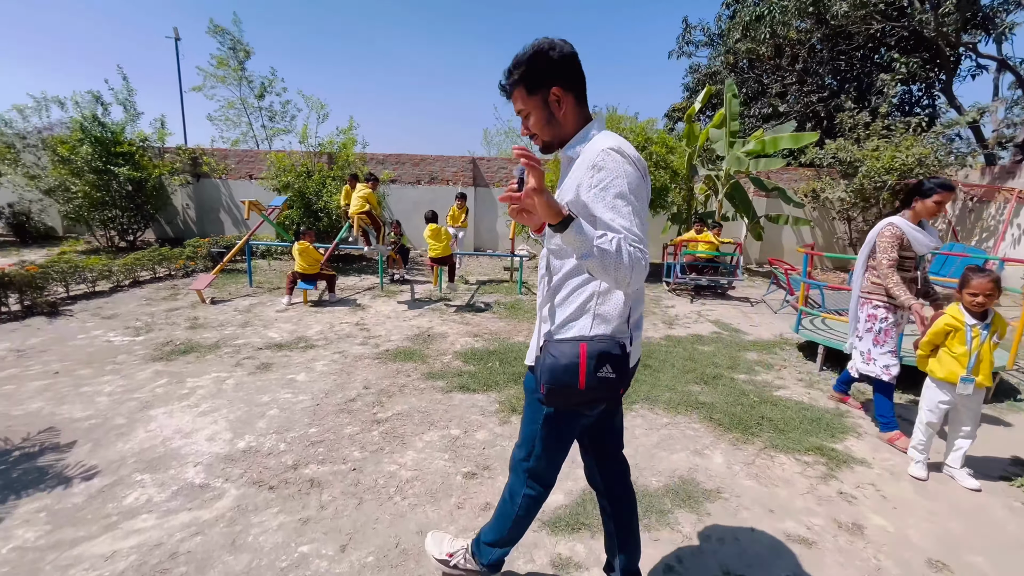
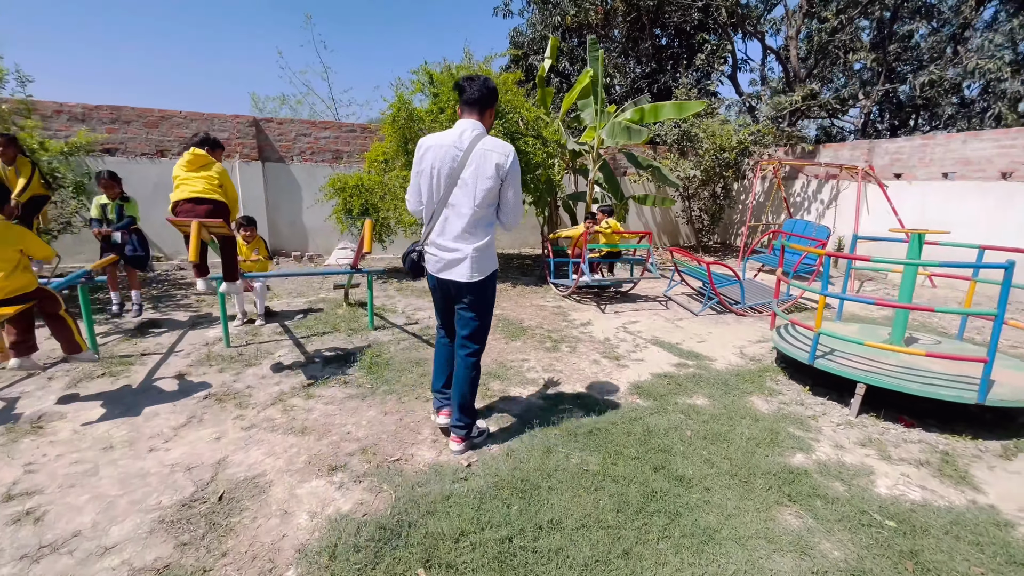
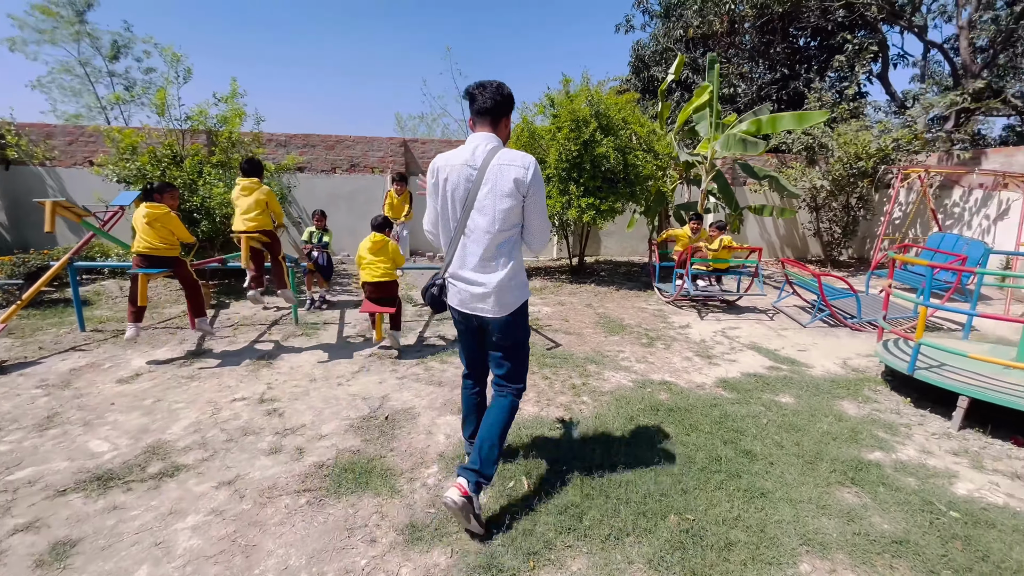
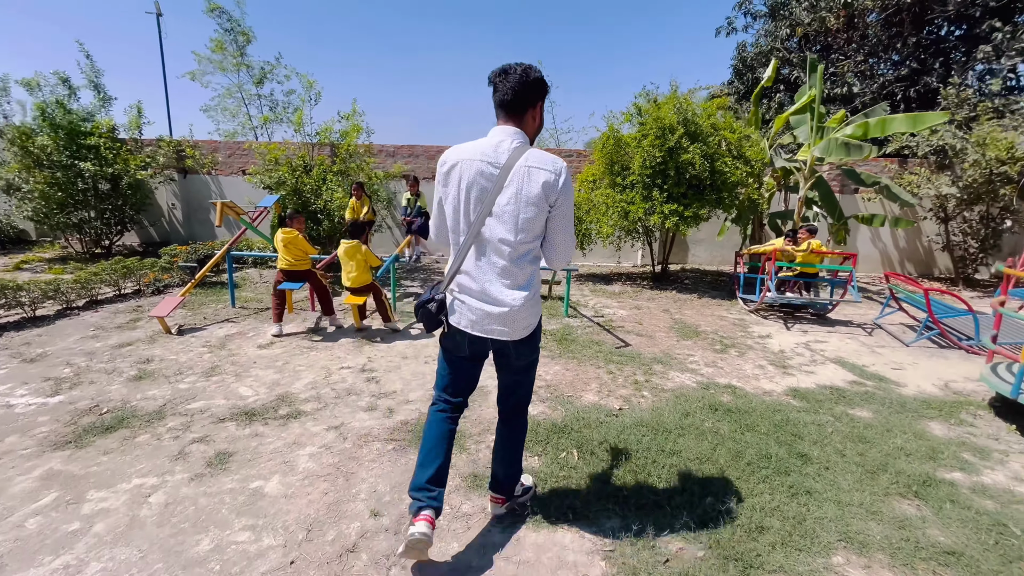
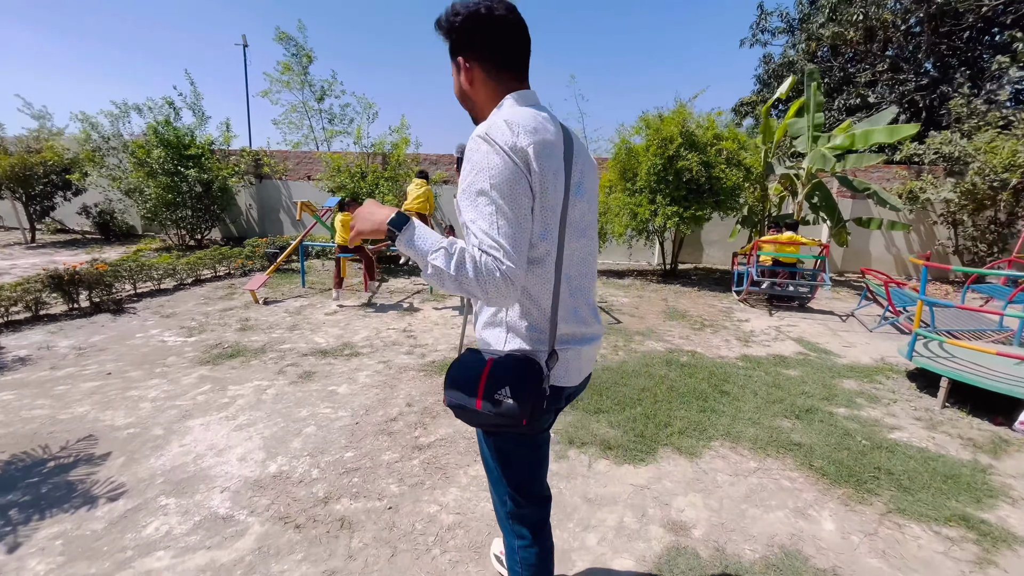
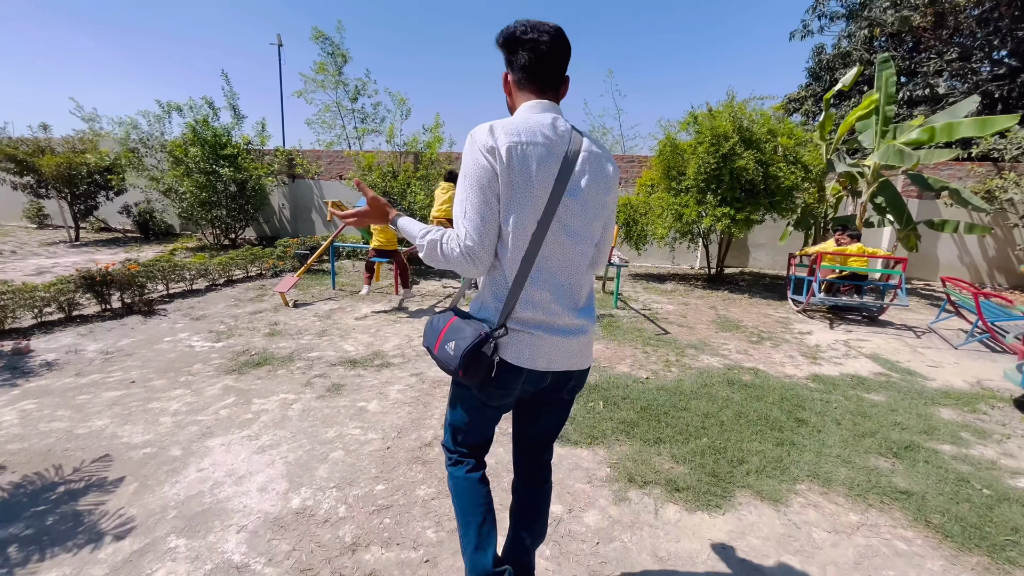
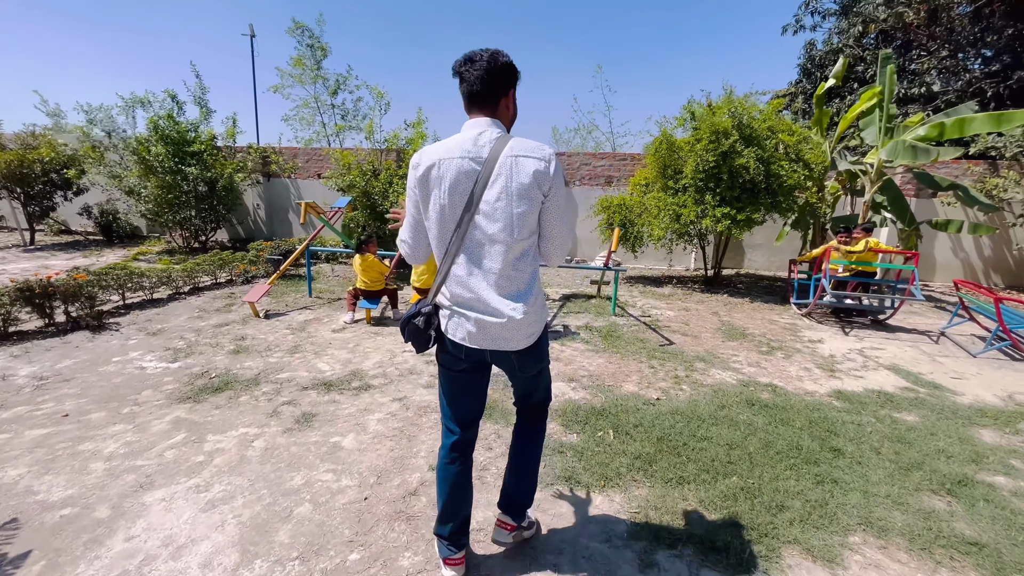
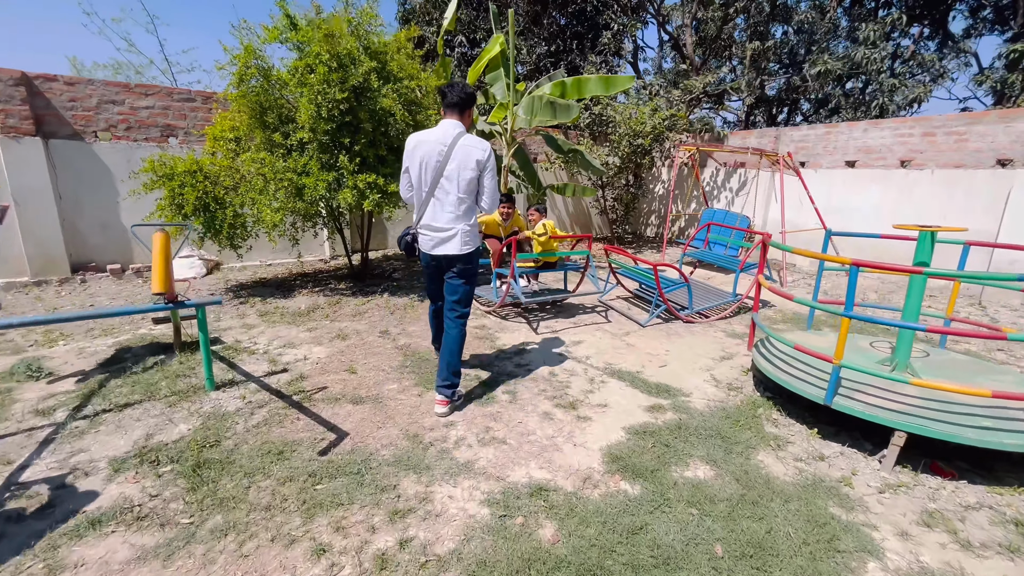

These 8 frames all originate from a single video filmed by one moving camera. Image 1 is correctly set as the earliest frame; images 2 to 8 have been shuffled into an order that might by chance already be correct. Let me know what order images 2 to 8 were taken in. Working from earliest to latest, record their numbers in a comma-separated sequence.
5, 6, 7, 4, 3, 2, 8
